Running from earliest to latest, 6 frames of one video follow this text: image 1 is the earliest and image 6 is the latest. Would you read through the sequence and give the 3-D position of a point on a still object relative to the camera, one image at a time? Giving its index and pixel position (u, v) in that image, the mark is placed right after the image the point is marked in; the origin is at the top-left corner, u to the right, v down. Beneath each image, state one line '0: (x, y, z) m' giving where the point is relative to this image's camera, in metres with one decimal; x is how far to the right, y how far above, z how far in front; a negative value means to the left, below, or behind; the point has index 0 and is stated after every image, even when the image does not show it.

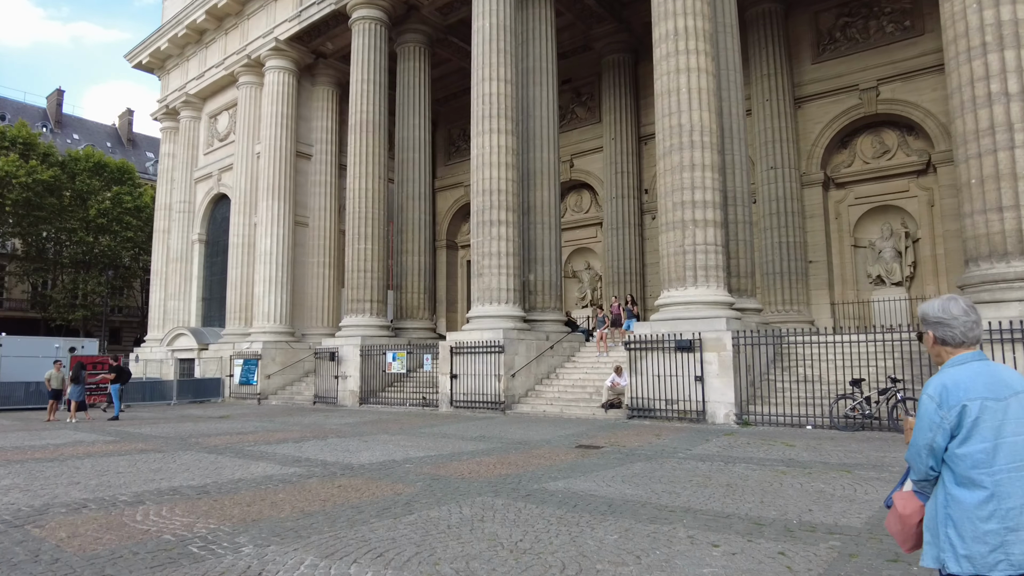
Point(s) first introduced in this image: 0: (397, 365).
0: (-3.4, -2.3, +19.3) m
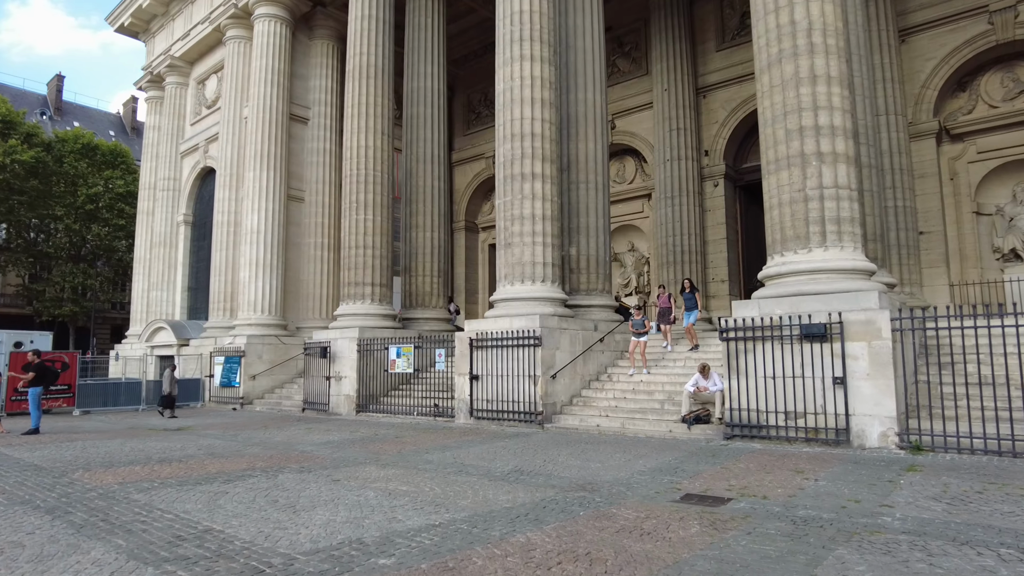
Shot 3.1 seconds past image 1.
0: (-2.6, -1.8, +15.2) m
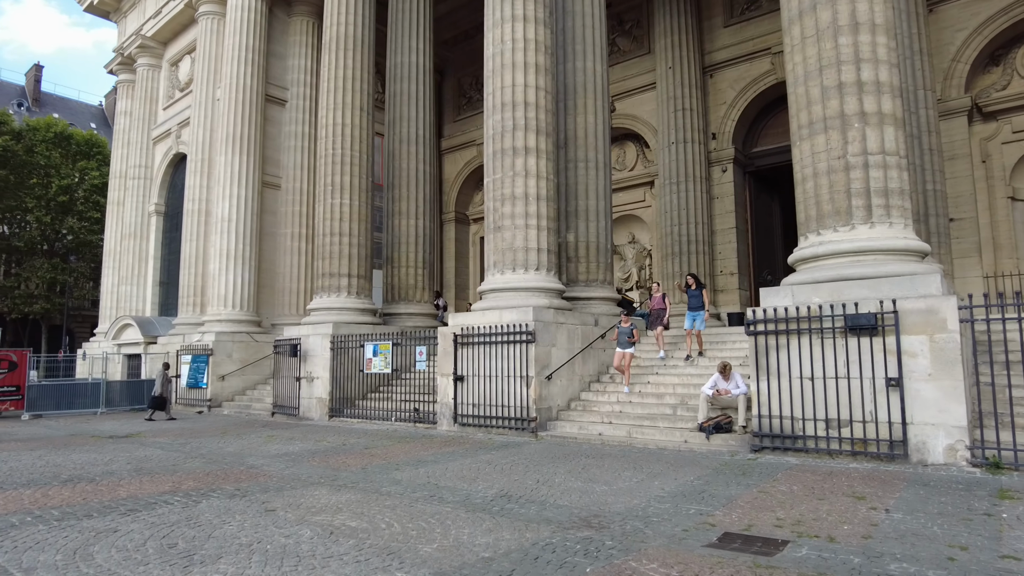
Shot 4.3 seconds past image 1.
0: (-2.8, -1.6, +13.6) m
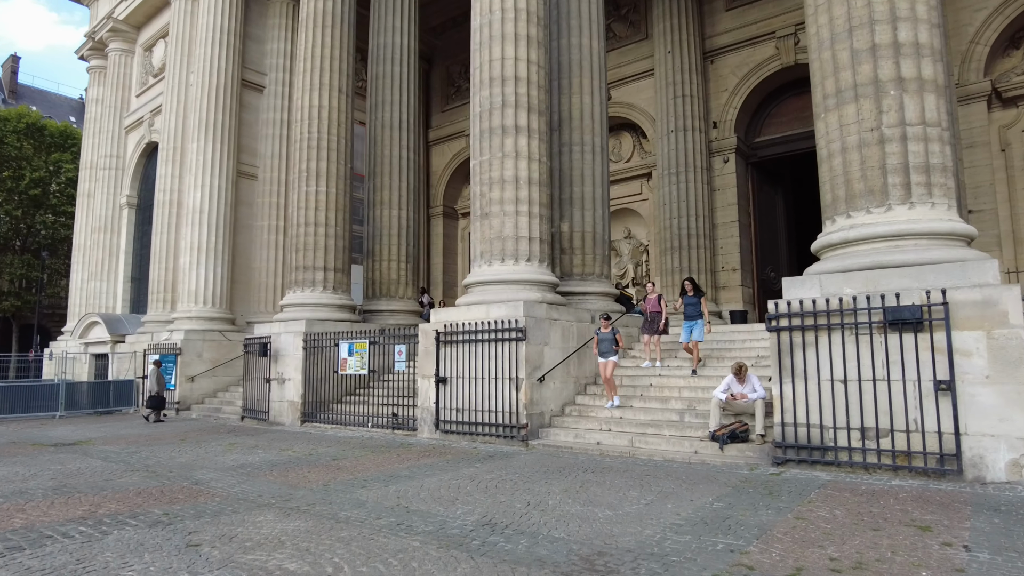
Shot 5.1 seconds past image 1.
0: (-3.0, -1.4, +12.4) m
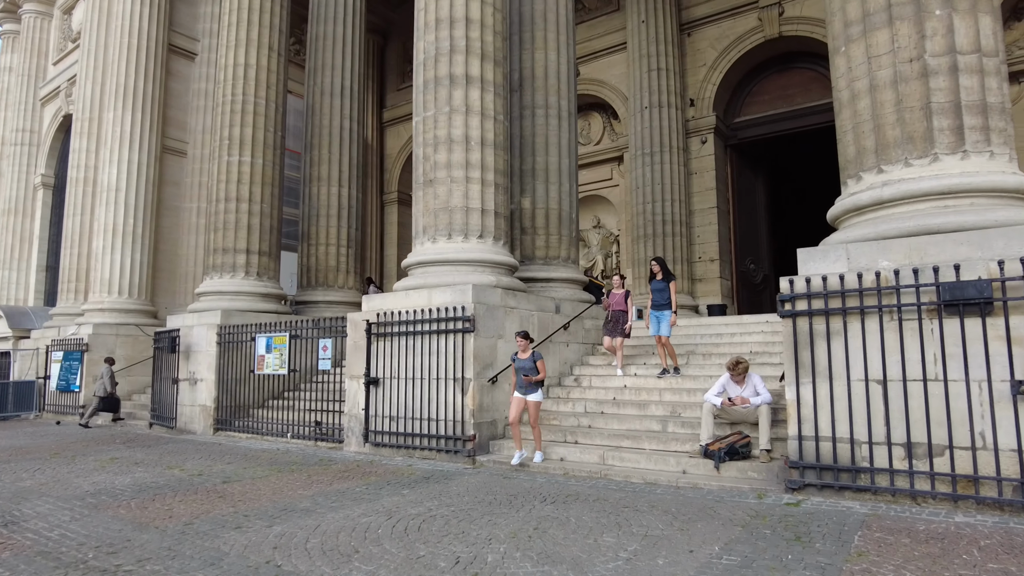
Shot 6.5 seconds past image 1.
0: (-3.8, -1.2, +10.5) m
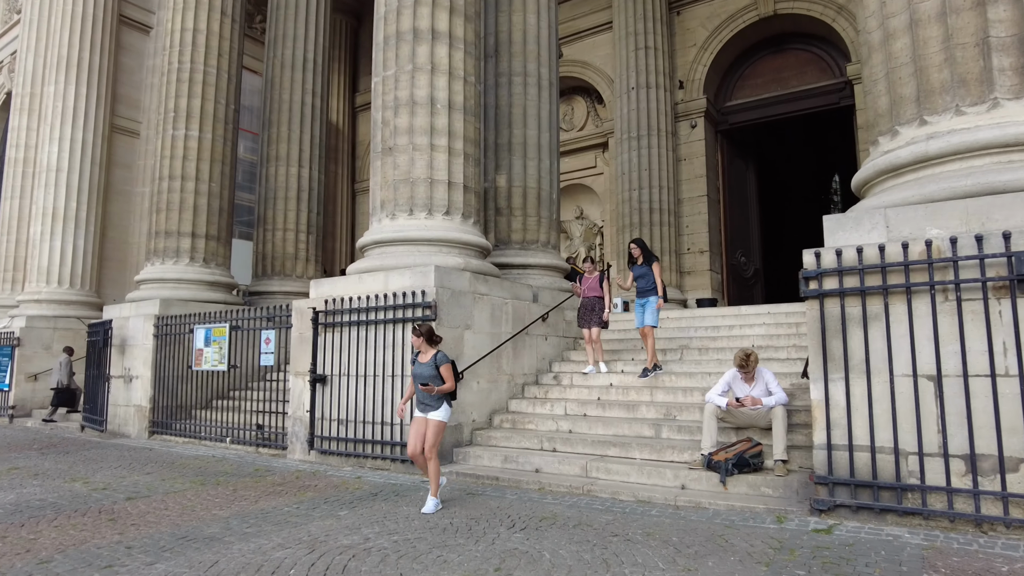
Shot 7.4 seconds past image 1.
0: (-4.2, -1.0, +9.2) m
